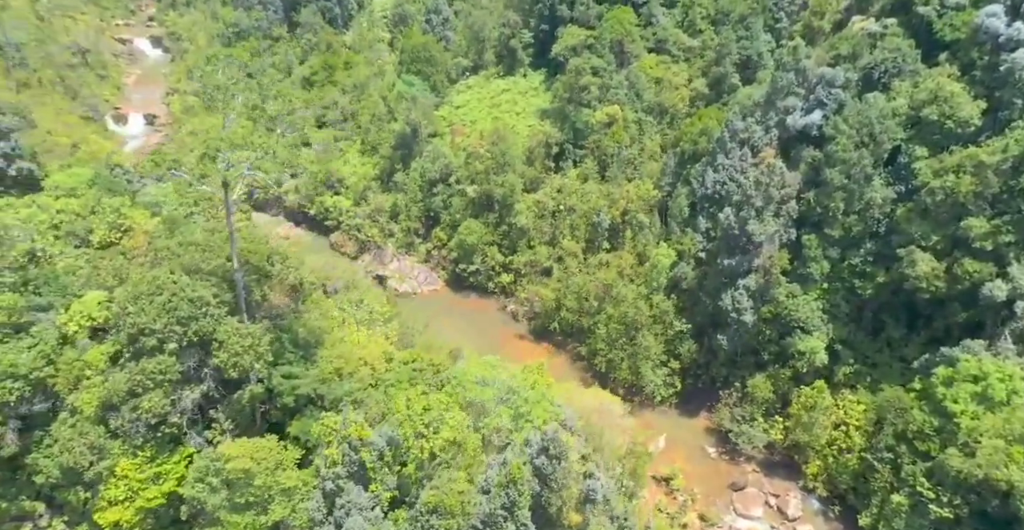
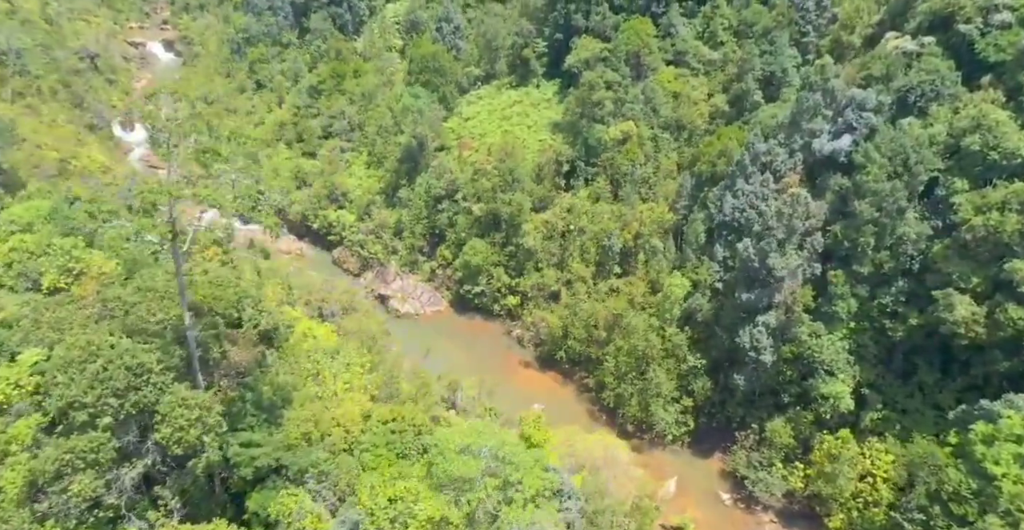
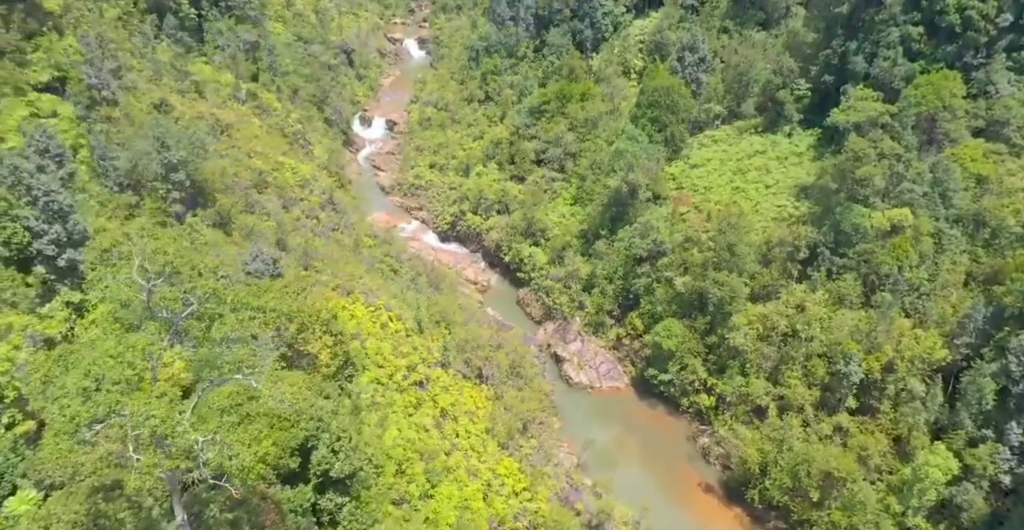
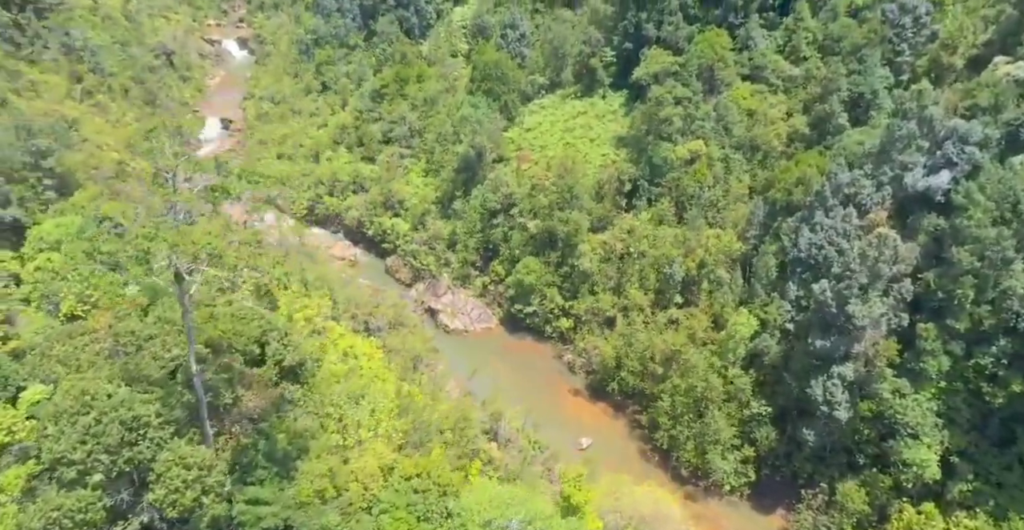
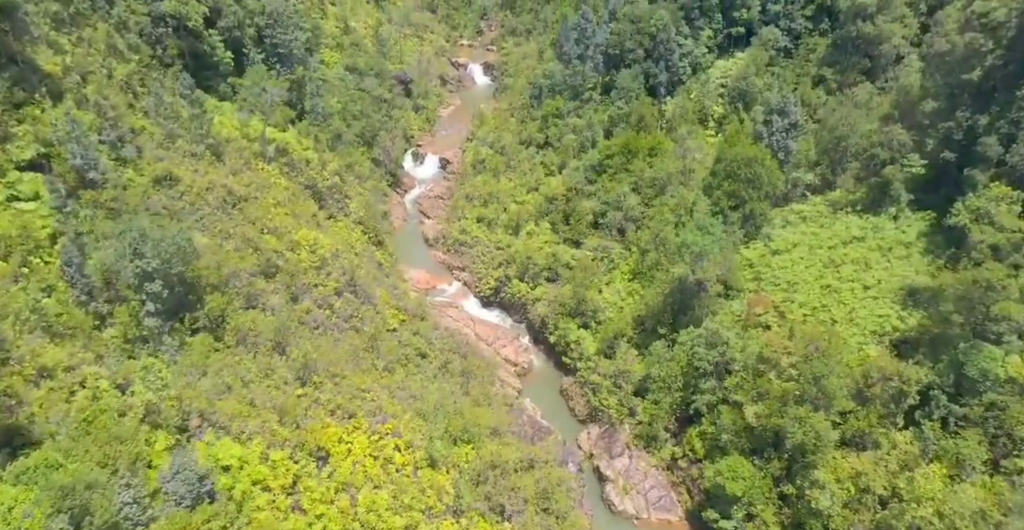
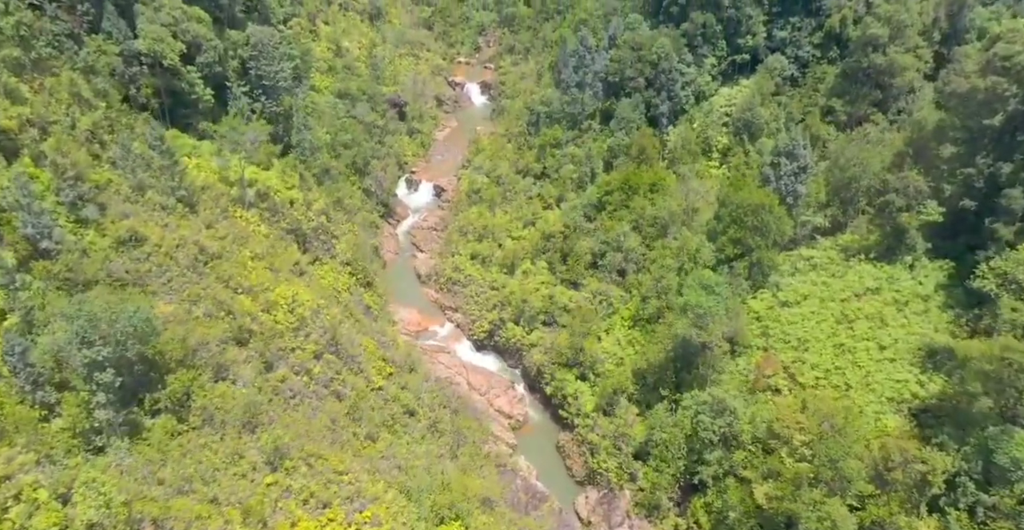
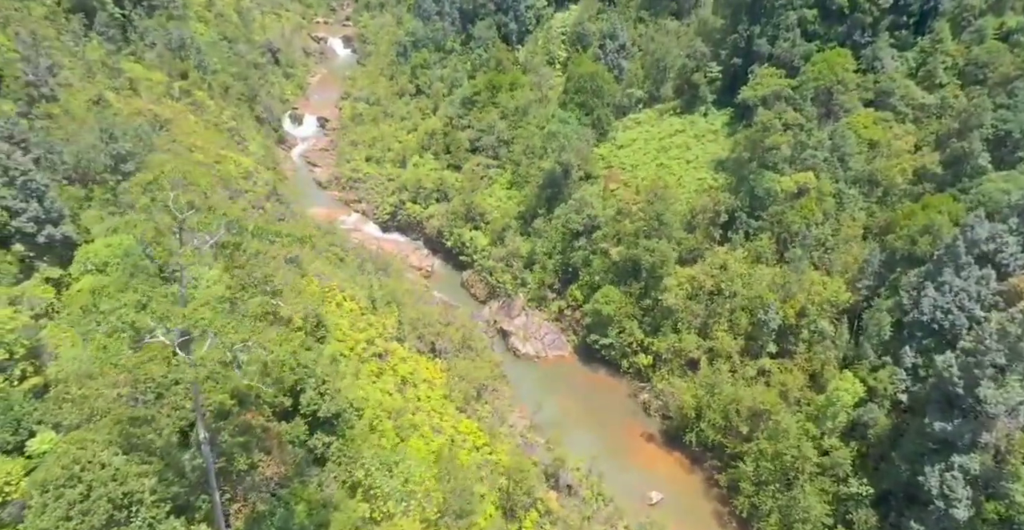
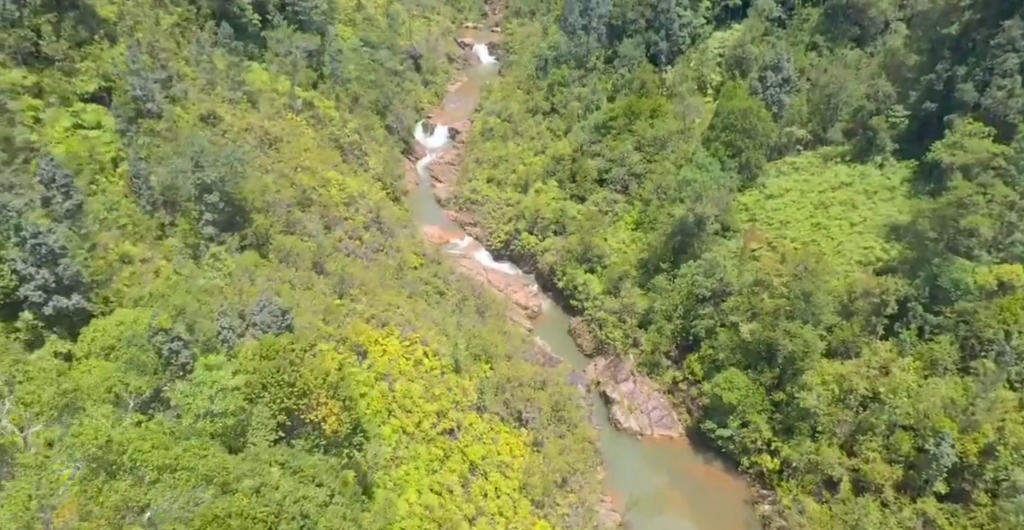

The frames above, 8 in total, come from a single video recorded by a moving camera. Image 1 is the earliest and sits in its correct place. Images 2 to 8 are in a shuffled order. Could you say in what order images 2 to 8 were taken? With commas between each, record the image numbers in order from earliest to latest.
2, 4, 7, 3, 8, 5, 6
